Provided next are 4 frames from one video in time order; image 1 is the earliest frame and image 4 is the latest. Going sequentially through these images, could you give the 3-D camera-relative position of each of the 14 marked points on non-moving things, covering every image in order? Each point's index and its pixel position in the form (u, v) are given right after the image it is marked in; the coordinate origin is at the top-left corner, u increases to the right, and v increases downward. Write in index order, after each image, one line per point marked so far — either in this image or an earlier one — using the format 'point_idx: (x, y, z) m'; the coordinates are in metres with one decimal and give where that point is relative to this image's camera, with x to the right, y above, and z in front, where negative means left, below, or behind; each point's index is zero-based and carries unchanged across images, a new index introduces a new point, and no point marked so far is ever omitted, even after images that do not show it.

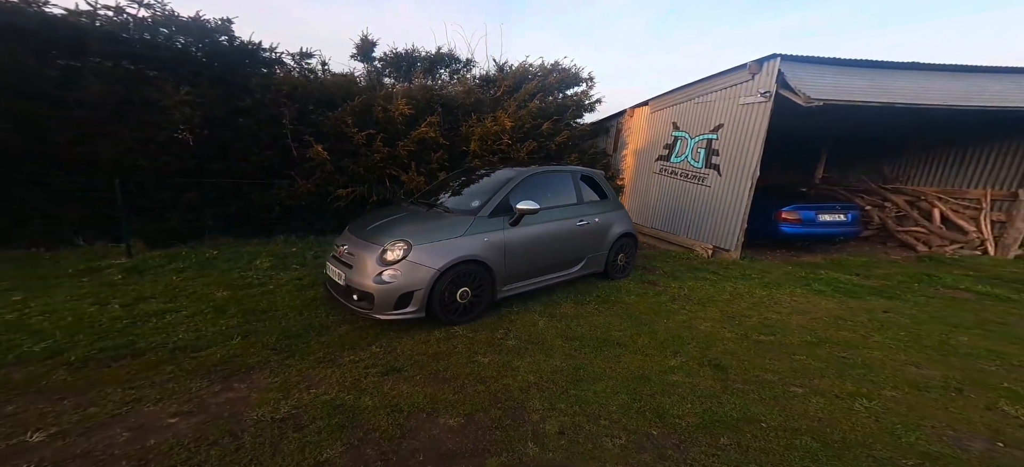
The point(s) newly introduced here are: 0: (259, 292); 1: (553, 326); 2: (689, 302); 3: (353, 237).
0: (-2.6, -0.5, +3.9) m
1: (+0.4, -0.9, +3.5) m
2: (+1.9, -0.7, +4.1) m
3: (-1.5, 0.0, +3.6) m
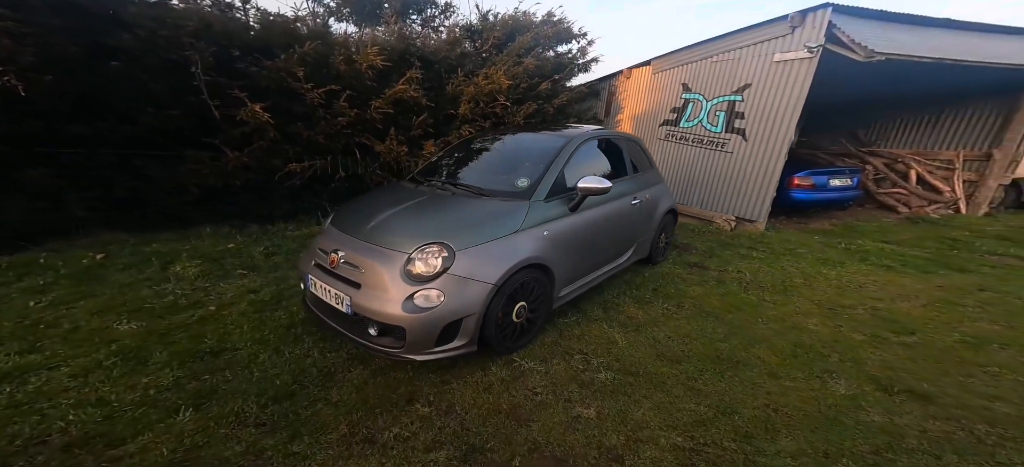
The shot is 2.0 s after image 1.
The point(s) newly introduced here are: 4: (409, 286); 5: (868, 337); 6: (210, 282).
0: (-2.2, -0.6, +2.6) m
1: (+0.9, -0.8, +2.7) m
2: (+2.3, -0.5, +3.5) m
3: (-1.0, 0.0, +2.4) m
4: (-0.6, -0.3, +2.2) m
5: (+2.4, -0.7, +2.6) m
6: (-2.5, -0.4, +3.1) m
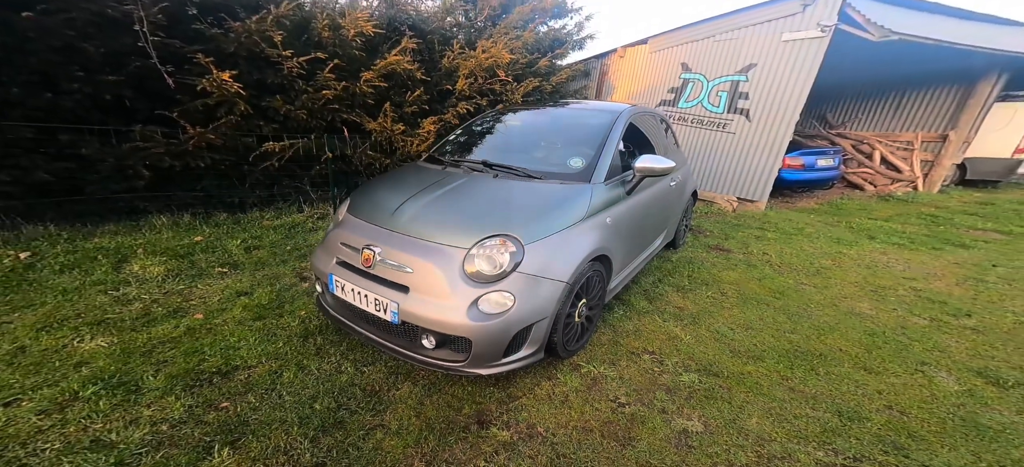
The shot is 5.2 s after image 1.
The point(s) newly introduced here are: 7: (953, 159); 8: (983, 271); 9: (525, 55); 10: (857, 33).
0: (-1.8, -0.5, +2.1) m
1: (+1.2, -0.7, +2.5) m
2: (+2.6, -0.3, +3.4) m
3: (-0.7, 0.0, +2.0) m
4: (-0.2, -0.3, +1.8) m
5: (+2.8, -0.6, +2.5) m
6: (-2.1, -0.3, +2.5) m
7: (+8.4, +1.4, +7.2) m
8: (+4.1, -0.3, +3.3) m
9: (+0.2, +2.8, +5.8) m
10: (+4.0, +2.4, +4.4) m
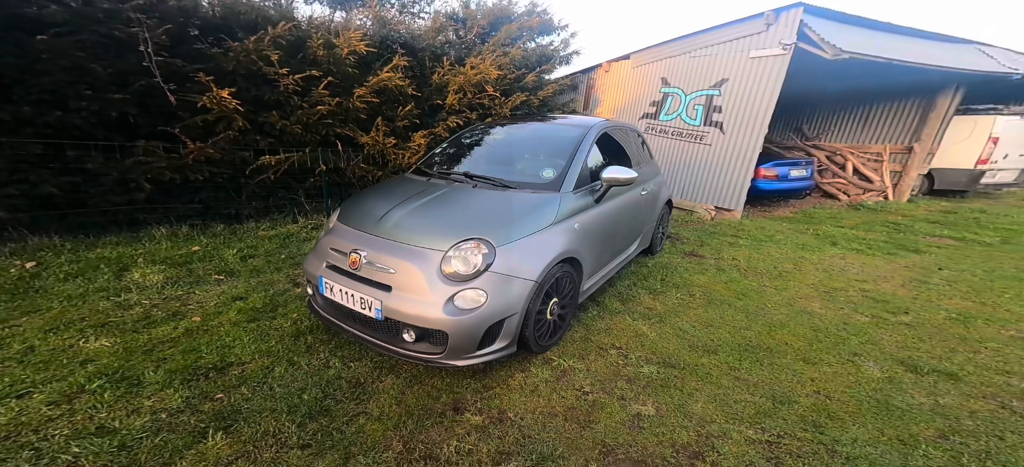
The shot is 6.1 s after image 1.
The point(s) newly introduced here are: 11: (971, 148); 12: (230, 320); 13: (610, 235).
0: (-1.9, -0.6, +2.2) m
1: (+1.1, -0.7, +2.7) m
2: (+2.4, -0.4, +3.6) m
3: (-0.8, 0.0, +2.2) m
4: (-0.3, -0.3, +2.0) m
5: (+2.6, -0.6, +2.8) m
6: (-2.3, -0.4, +2.7) m
7: (+8.1, +1.3, +7.6) m
8: (+3.9, -0.4, +3.6) m
9: (0.0, +2.7, +6.1) m
10: (+3.8, +2.3, +4.8) m
11: (+9.2, +1.7, +7.6) m
12: (-1.8, -0.5, +2.4) m
13: (+0.8, 0.0, +3.0) m
